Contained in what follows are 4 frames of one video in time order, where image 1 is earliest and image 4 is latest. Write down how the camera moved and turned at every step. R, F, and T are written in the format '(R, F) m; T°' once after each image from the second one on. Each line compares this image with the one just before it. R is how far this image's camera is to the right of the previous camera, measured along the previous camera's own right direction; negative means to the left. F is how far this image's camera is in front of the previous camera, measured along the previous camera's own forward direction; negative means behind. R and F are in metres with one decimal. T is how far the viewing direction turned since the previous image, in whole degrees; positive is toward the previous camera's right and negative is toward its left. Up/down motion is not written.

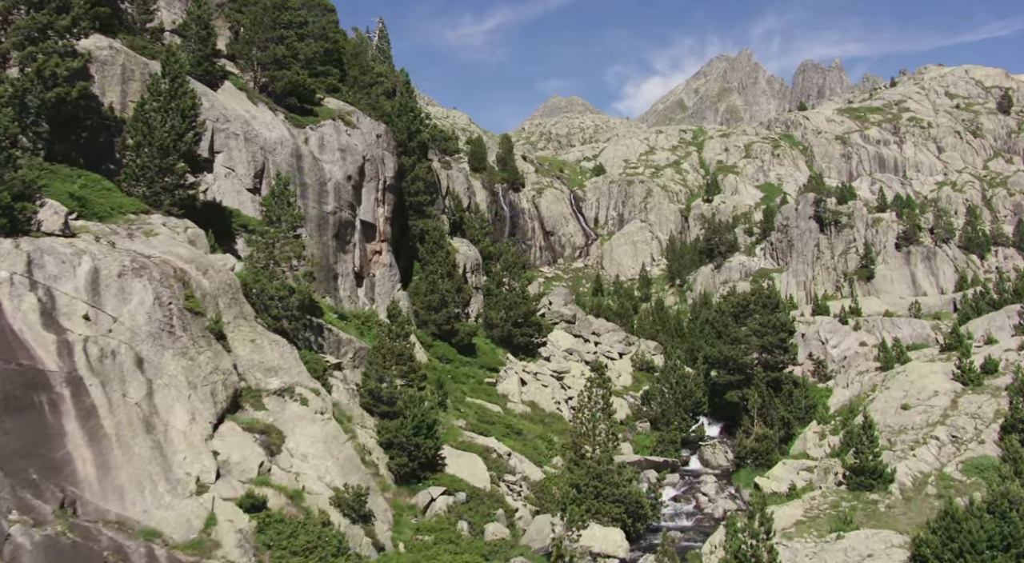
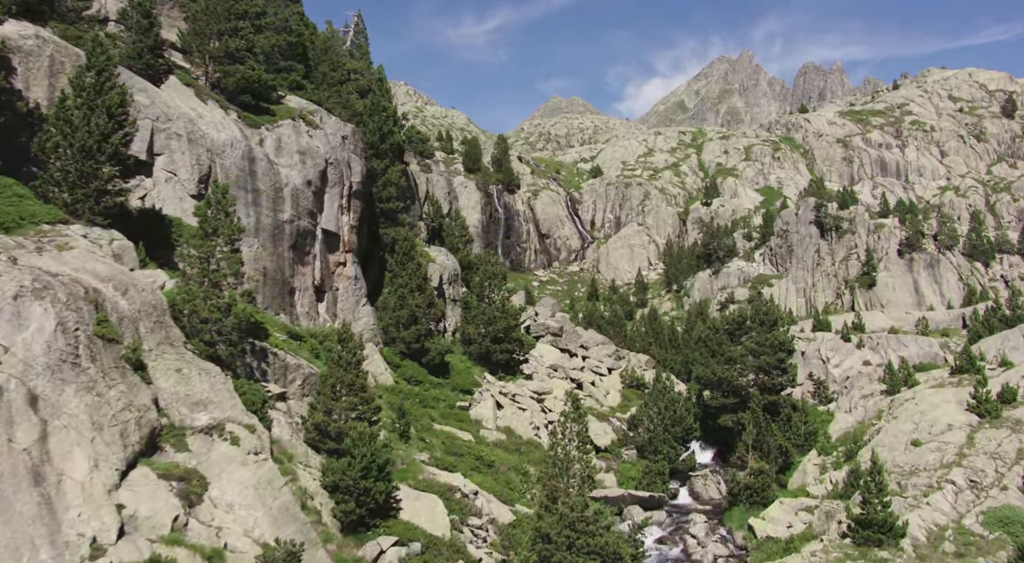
(+1.8, +5.7) m; 0°
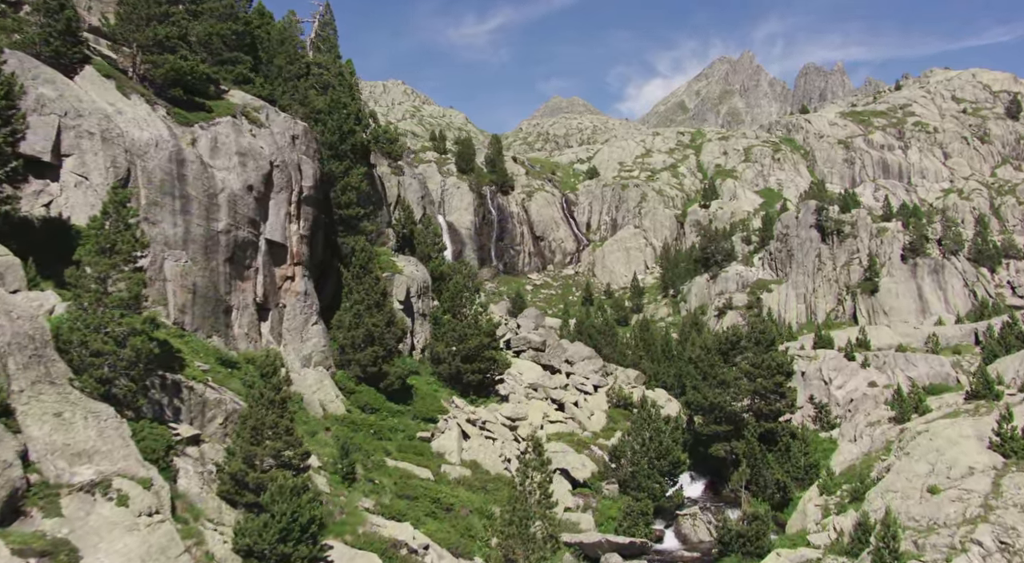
(+2.2, +6.8) m; 0°
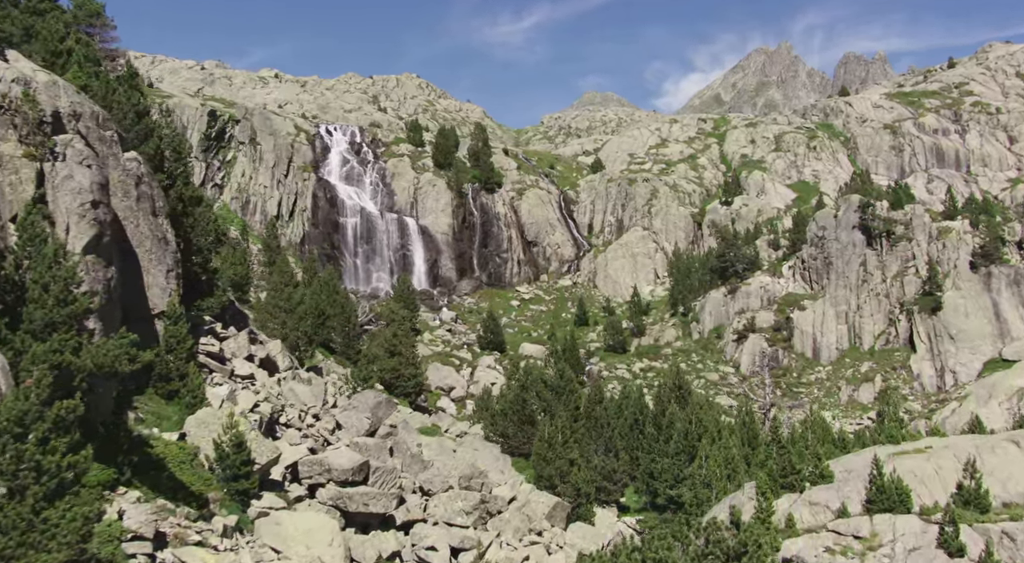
(+14.4, +43.8) m; -2°
